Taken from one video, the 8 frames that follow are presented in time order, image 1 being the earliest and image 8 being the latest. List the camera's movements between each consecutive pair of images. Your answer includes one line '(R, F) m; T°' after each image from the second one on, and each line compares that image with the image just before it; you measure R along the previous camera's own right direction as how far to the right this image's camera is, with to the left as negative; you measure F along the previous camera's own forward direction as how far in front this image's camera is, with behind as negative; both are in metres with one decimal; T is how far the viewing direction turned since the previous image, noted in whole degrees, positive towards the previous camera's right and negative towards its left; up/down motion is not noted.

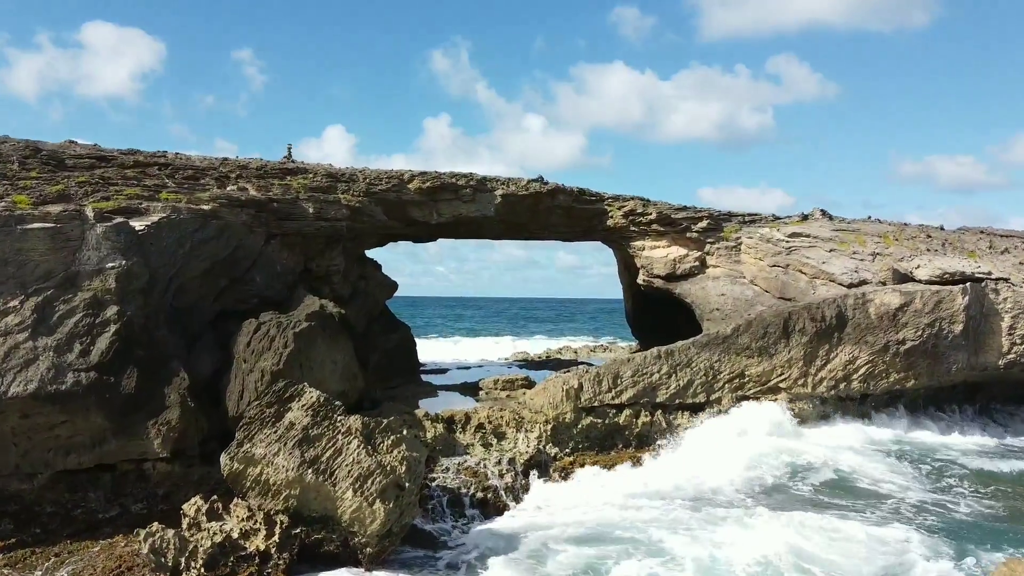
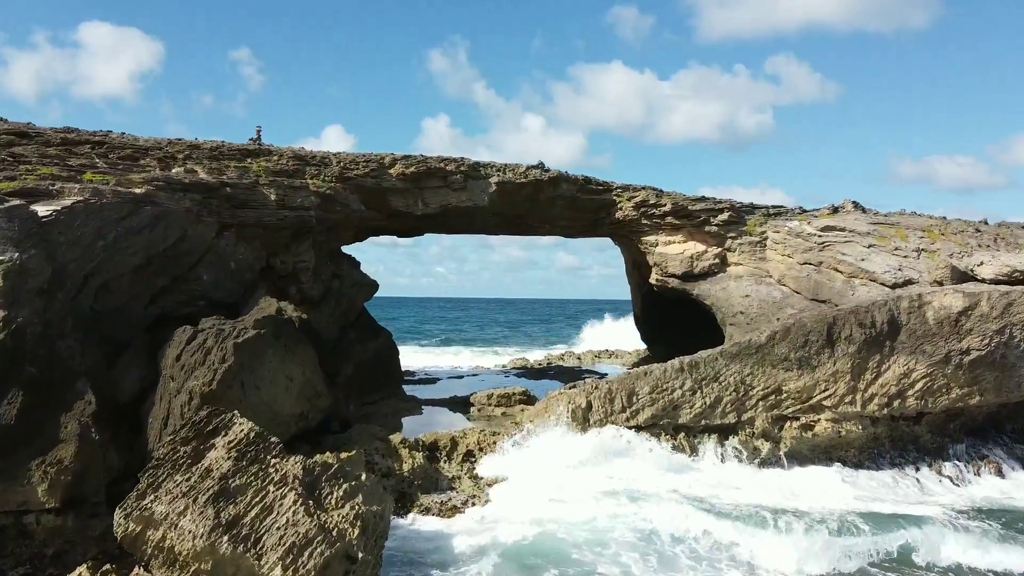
(0.0, +2.0) m; 0°
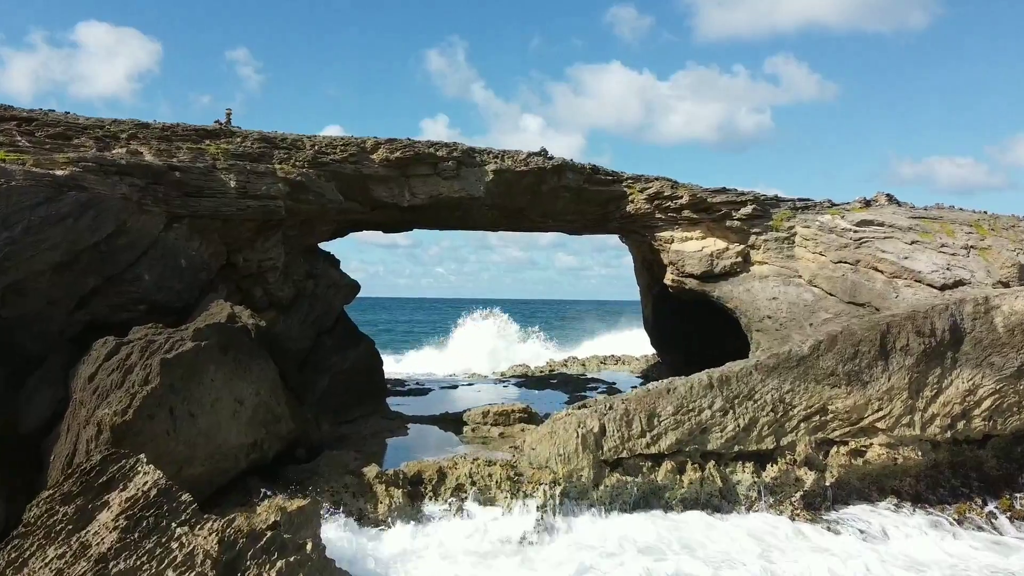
(0.0, +1.6) m; 0°
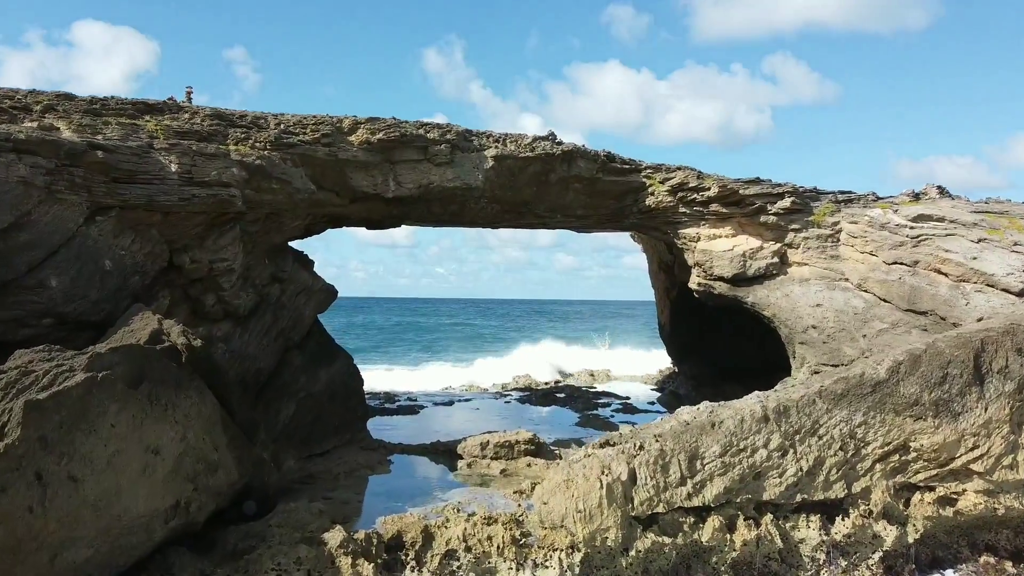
(-0.1, +1.8) m; 0°
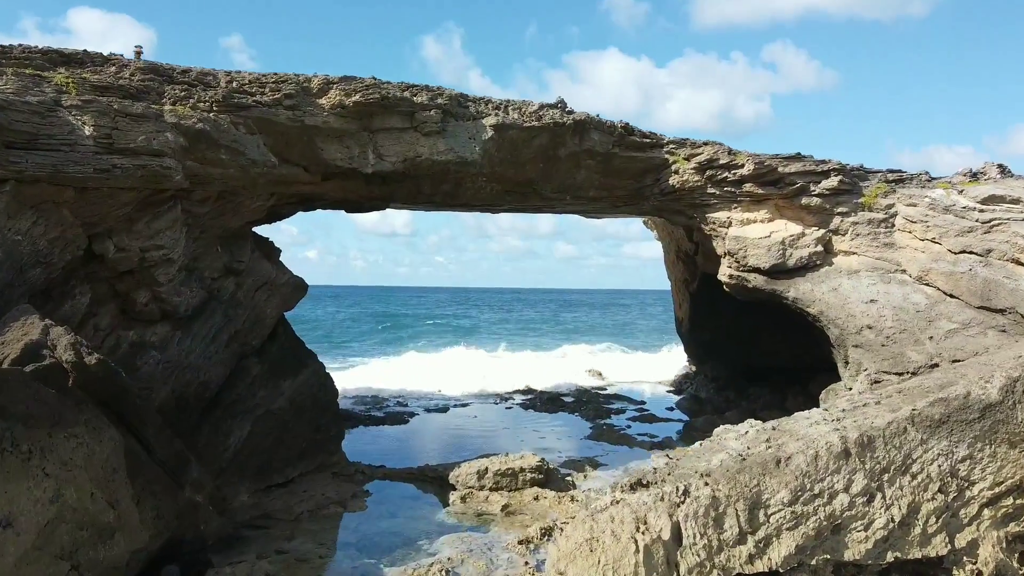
(0.0, +1.7) m; 0°
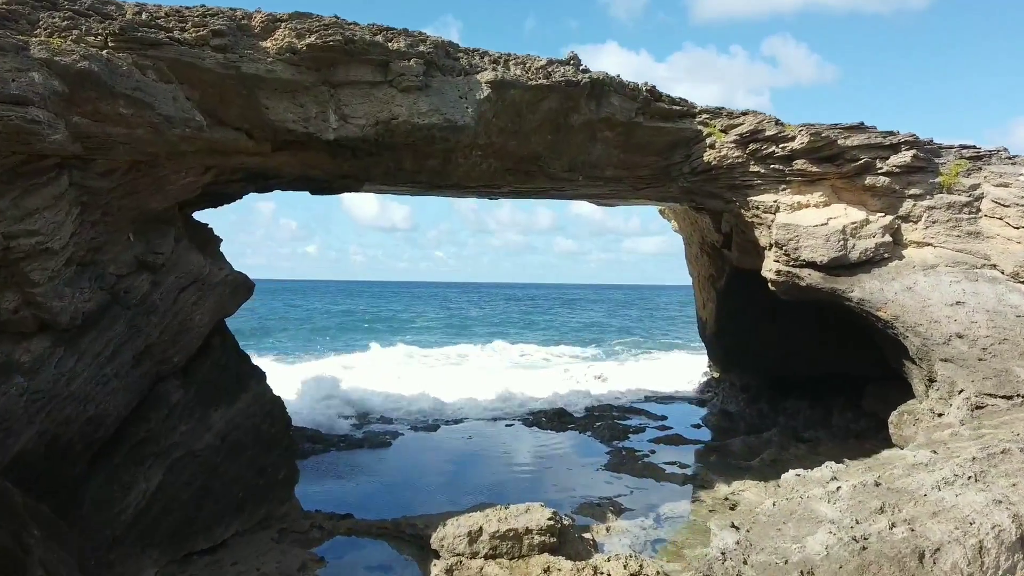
(0.0, +1.9) m; 0°
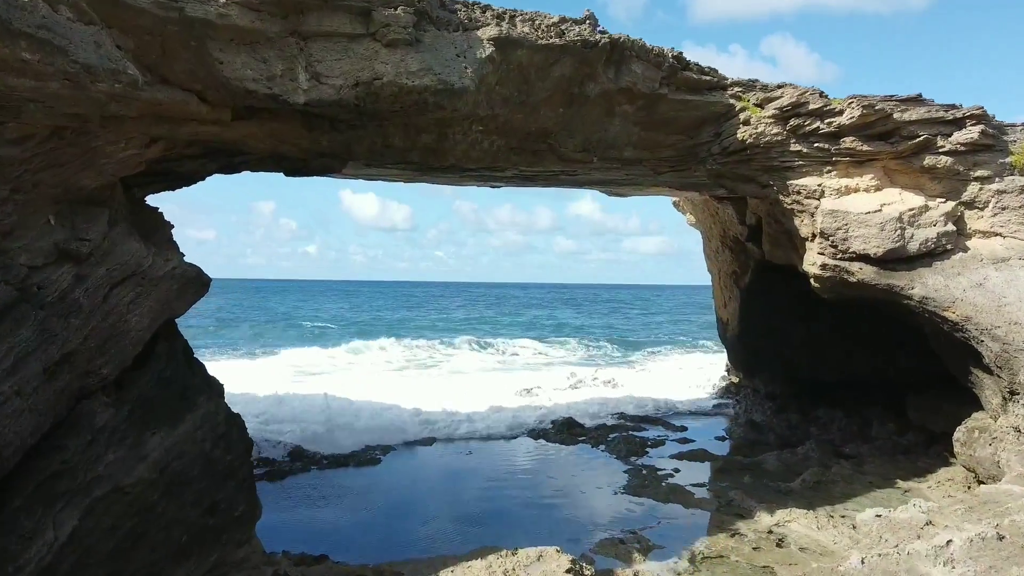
(-0.1, +1.2) m; 0°
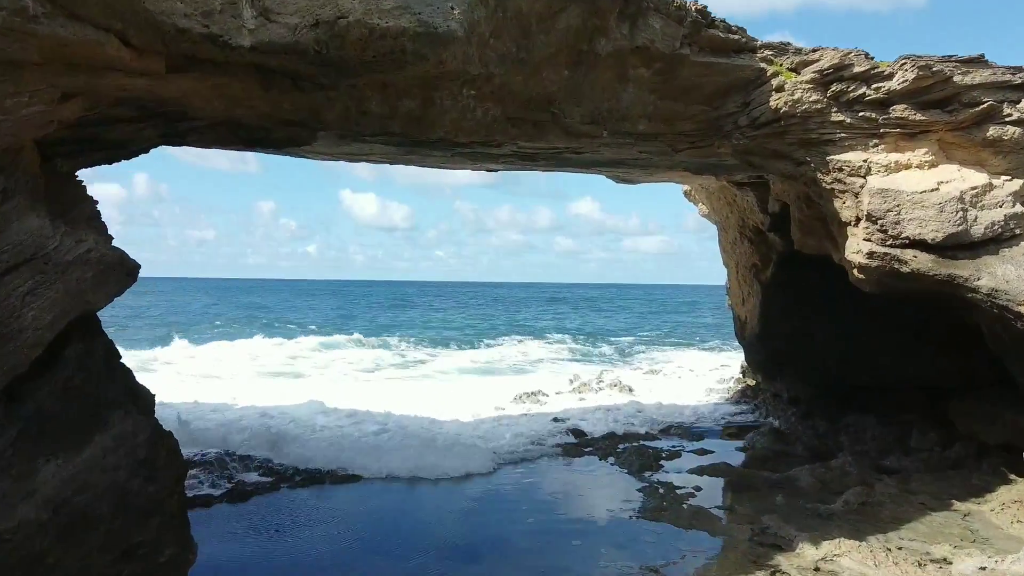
(0.0, +1.1) m; 0°
